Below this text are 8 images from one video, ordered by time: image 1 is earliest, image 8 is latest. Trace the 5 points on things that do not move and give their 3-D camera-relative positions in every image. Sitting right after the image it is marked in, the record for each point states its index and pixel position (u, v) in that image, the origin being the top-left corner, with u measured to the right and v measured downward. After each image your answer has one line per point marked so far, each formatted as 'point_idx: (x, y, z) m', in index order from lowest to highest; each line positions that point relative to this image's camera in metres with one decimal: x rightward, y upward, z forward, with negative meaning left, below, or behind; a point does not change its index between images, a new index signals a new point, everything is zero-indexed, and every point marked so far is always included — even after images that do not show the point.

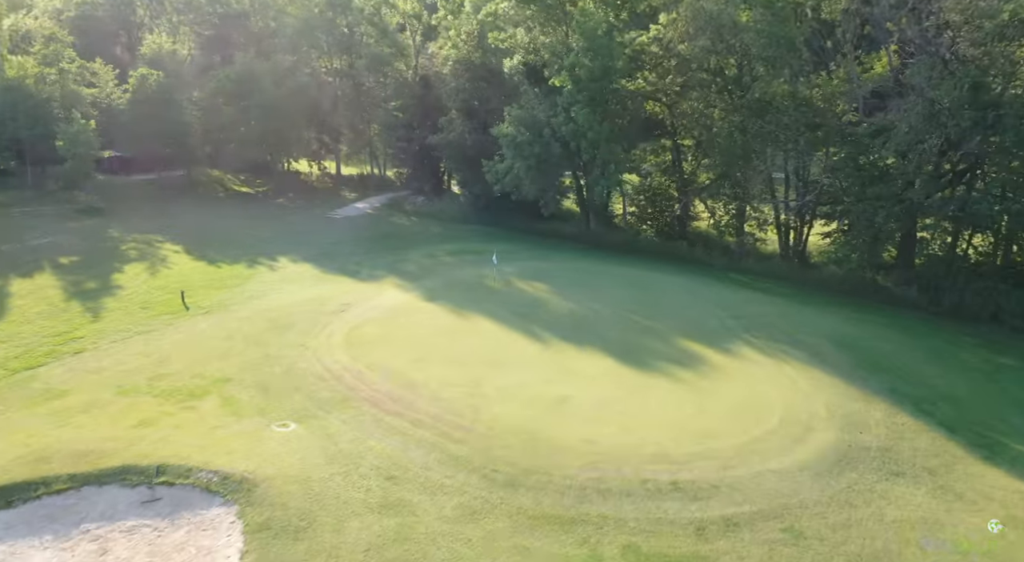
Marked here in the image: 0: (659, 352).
0: (+4.1, -2.1, +20.1) m
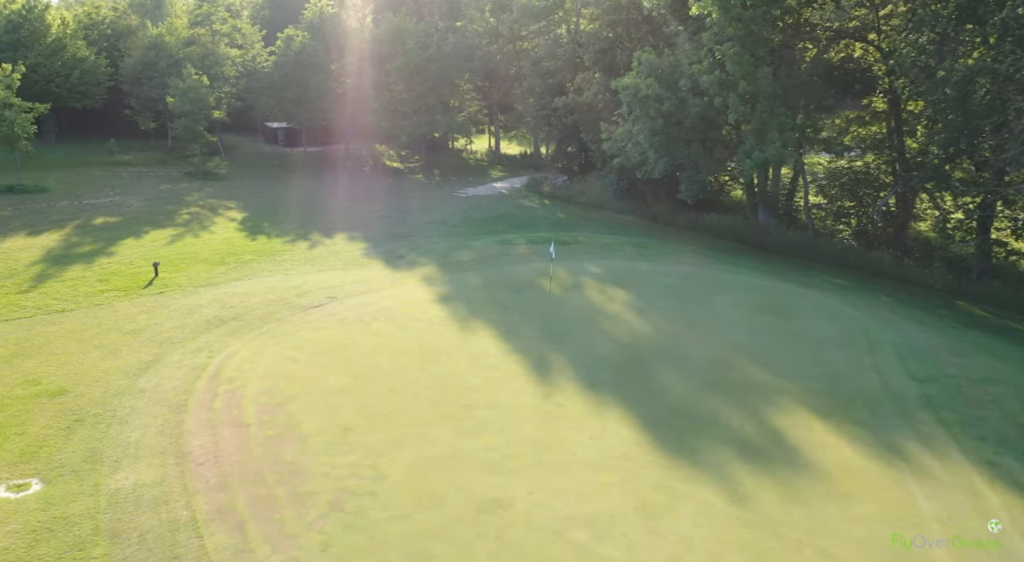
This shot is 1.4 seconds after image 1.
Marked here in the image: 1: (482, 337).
0: (+3.6, -2.5, +11.4) m
1: (-0.6, -1.3, +14.9) m
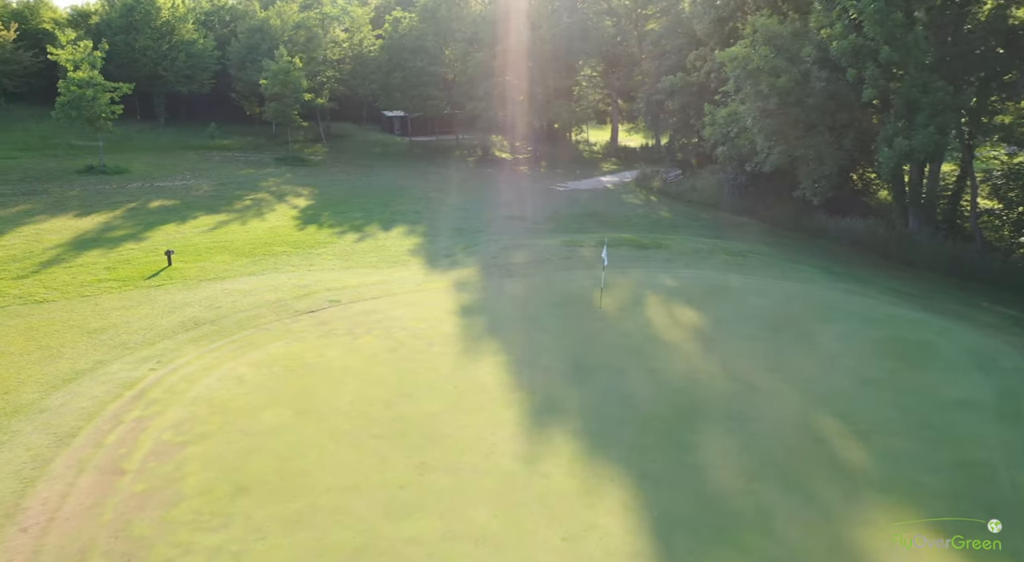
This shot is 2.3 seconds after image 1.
0: (+2.9, -2.9, +7.3) m
1: (-0.4, -1.5, +11.6) m
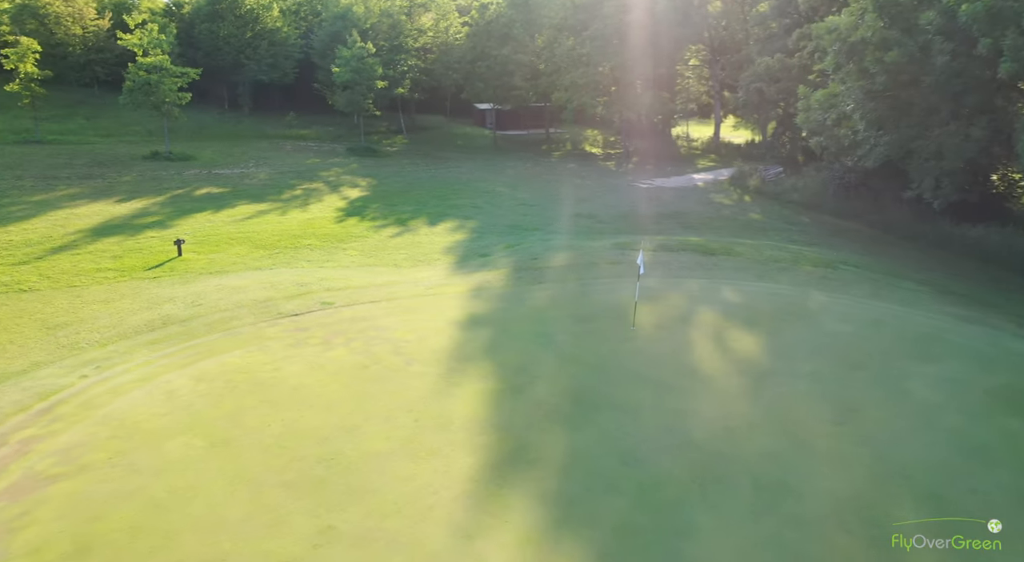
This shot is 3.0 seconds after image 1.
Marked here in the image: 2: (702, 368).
0: (+1.9, -3.2, +4.6) m
1: (-0.7, -1.6, +9.3) m
2: (+2.9, -1.3, +10.6) m
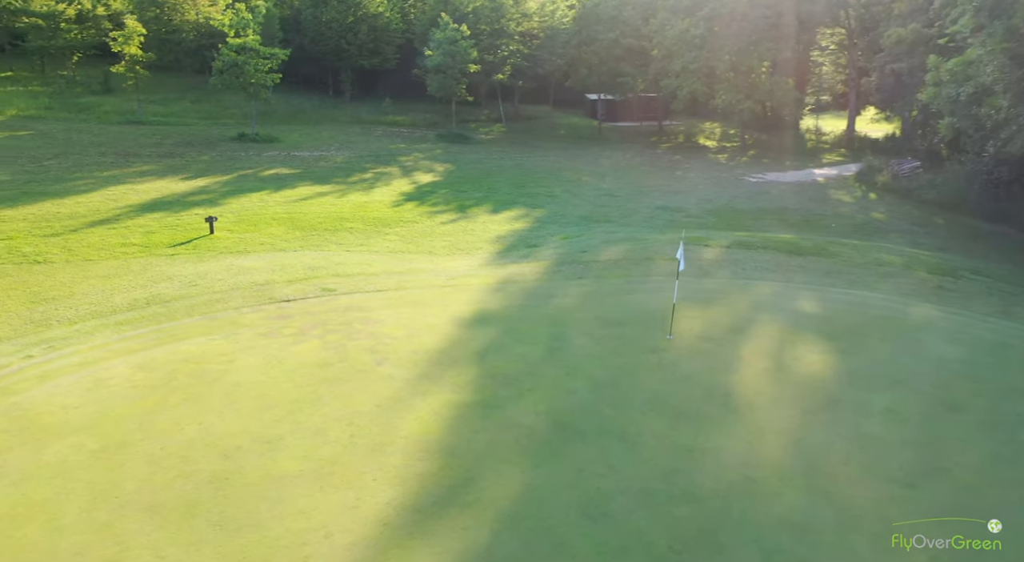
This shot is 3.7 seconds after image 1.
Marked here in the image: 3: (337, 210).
0: (+0.7, -3.2, +2.5) m
1: (-1.0, -1.5, +7.6) m
2: (+2.7, -1.3, +8.2) m
3: (-4.8, +1.9, +19.0) m
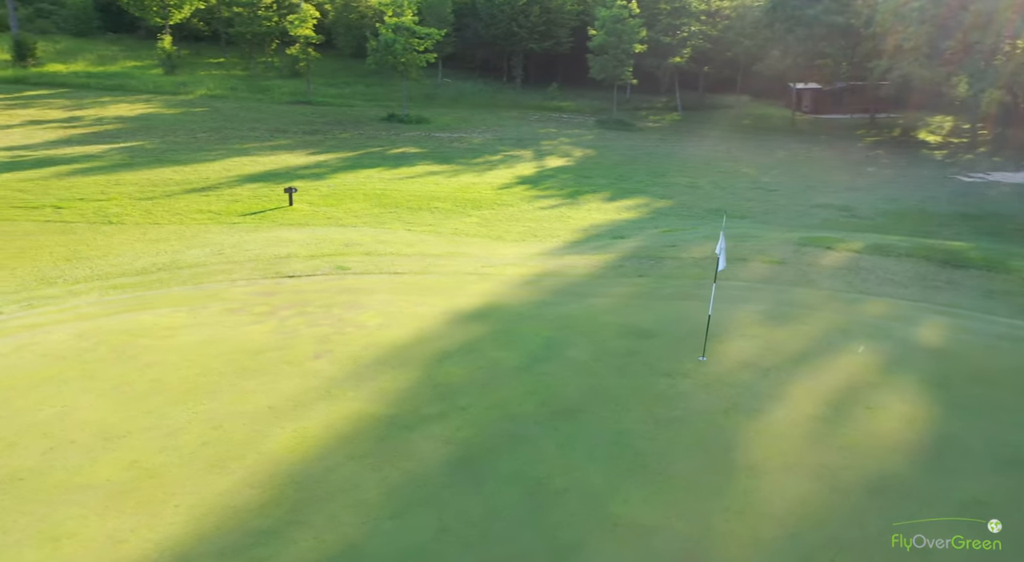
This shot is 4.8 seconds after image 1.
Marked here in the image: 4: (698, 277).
0: (-1.8, -3.1, +0.7) m
1: (-1.8, -1.3, +6.0) m
2: (+1.9, -1.4, +5.5) m
3: (-1.9, +2.4, +17.9) m
4: (+2.7, +0.1, +9.9) m
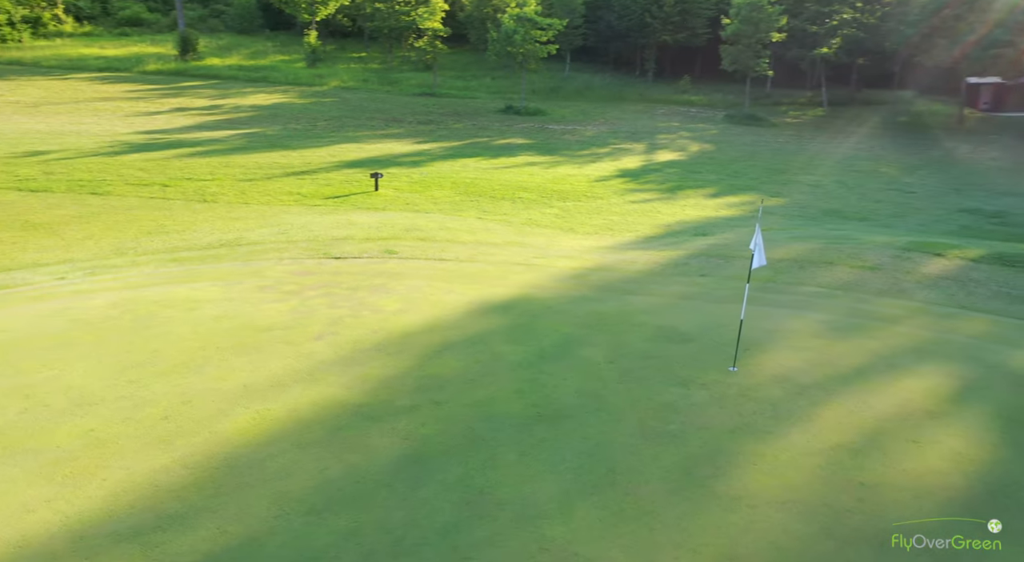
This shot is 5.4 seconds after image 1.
0: (-3.1, -2.8, +0.5) m
1: (-2.1, -1.1, +5.7) m
2: (+1.5, -1.4, +4.5) m
3: (+0.4, +2.5, +17.4) m
4: (+3.3, 0.0, +8.7) m
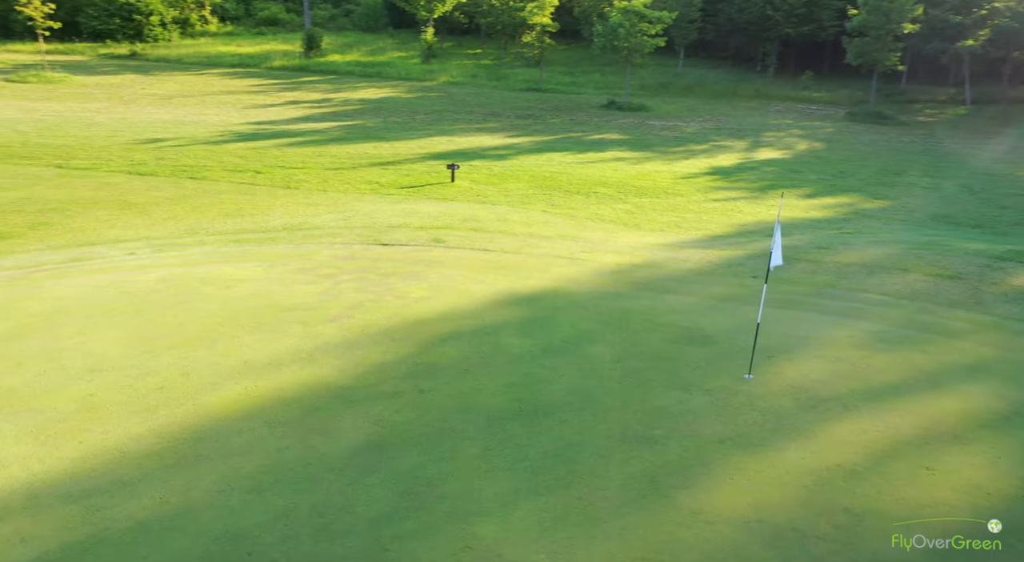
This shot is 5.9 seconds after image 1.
0: (-4.2, -2.6, +0.9) m
1: (-2.2, -0.9, +5.8) m
2: (+1.1, -1.4, +4.0) m
3: (+2.4, +2.6, +16.9) m
4: (+3.6, -0.1, +7.8) m
